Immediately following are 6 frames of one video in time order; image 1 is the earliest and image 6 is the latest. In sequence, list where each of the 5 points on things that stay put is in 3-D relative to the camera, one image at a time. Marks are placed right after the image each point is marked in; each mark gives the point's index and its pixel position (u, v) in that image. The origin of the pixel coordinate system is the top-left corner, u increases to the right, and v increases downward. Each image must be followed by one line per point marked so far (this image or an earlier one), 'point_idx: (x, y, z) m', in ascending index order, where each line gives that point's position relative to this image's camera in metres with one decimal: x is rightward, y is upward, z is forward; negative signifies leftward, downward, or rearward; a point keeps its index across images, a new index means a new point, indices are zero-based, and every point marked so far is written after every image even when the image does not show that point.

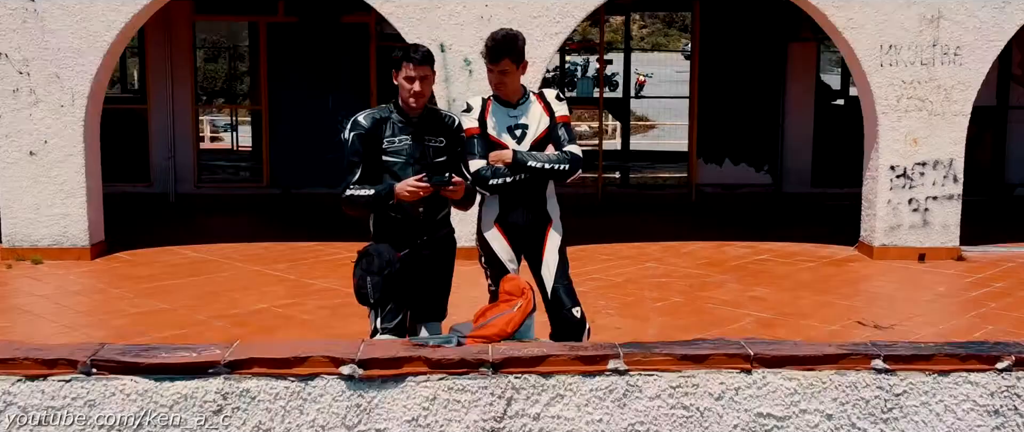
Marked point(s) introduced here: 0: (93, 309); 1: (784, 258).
0: (-2.8, -0.6, +4.6) m
1: (+2.2, -0.3, +5.7) m
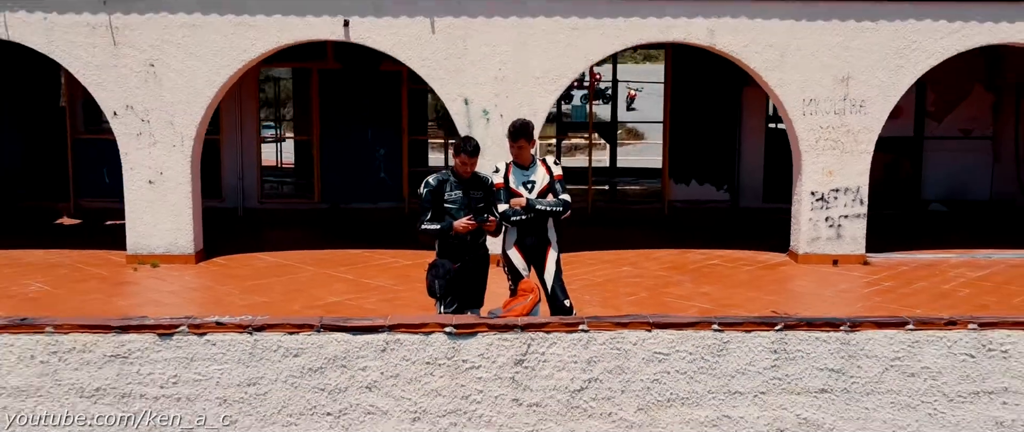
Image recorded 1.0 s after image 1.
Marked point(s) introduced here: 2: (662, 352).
0: (-2.7, -0.7, +6.2) m
1: (+2.3, -0.5, +7.3) m
2: (+0.7, -0.6, +3.1) m
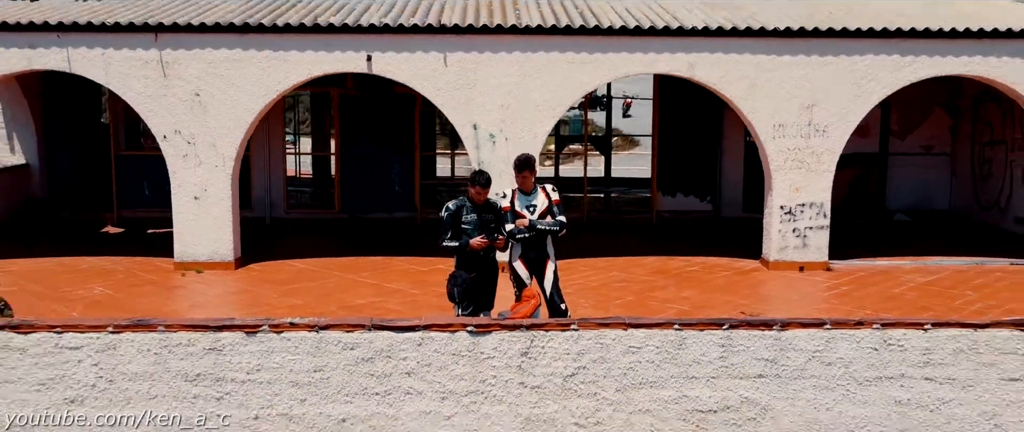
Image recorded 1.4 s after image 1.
0: (-2.7, -0.9, +7.1) m
1: (+2.3, -0.6, +8.2) m
2: (+0.7, -0.8, +4.0) m
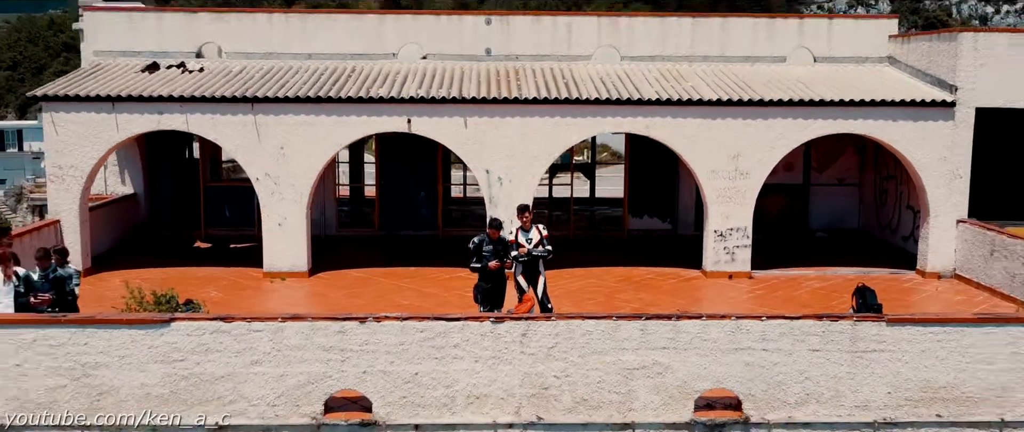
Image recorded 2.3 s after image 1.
0: (-2.6, -1.2, +9.8) m
1: (+2.4, -1.0, +10.9) m
2: (+0.8, -1.1, +6.8) m
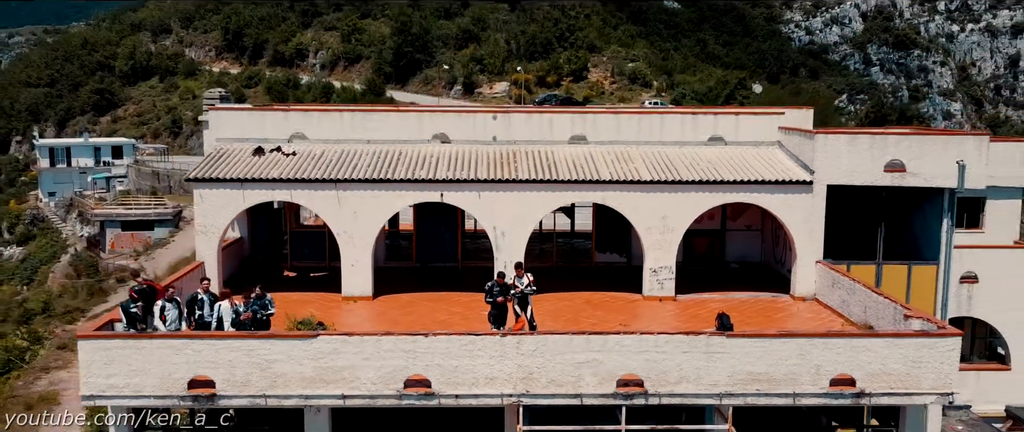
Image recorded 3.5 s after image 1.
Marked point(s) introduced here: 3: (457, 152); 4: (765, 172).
0: (-2.6, -2.2, +14.9) m
1: (+2.4, -1.9, +16.0) m
2: (+0.8, -2.1, +11.9) m
3: (-1.4, +1.6, +17.0) m
4: (+5.9, +1.1, +15.9) m
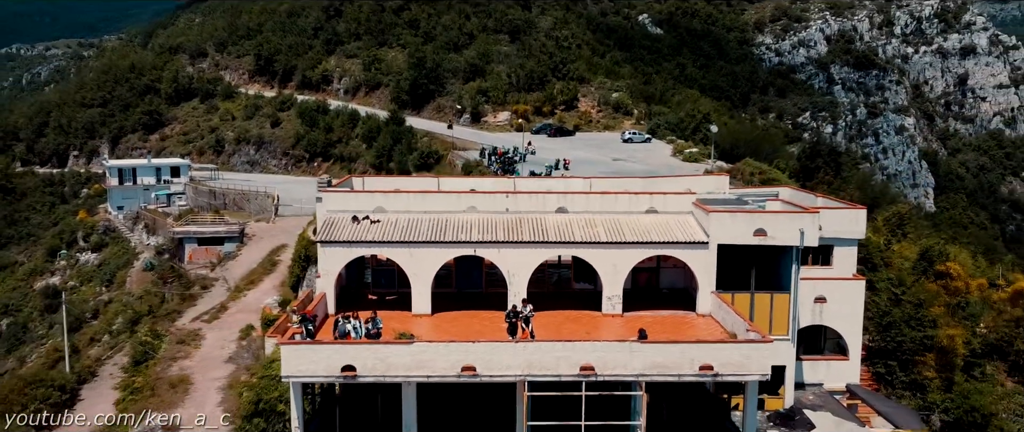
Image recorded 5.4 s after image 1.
0: (-2.4, -4.0, +24.1) m
1: (+2.6, -3.7, +25.2) m
2: (+1.0, -3.9, +21.1) m
3: (-1.1, -0.1, +26.1) m
4: (+6.1, -0.7, +25.1) m
